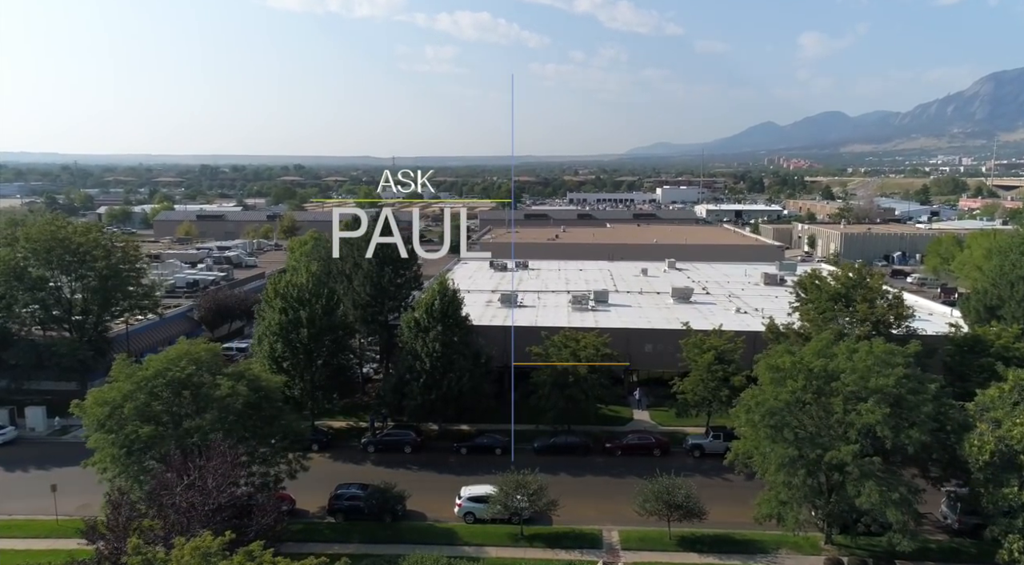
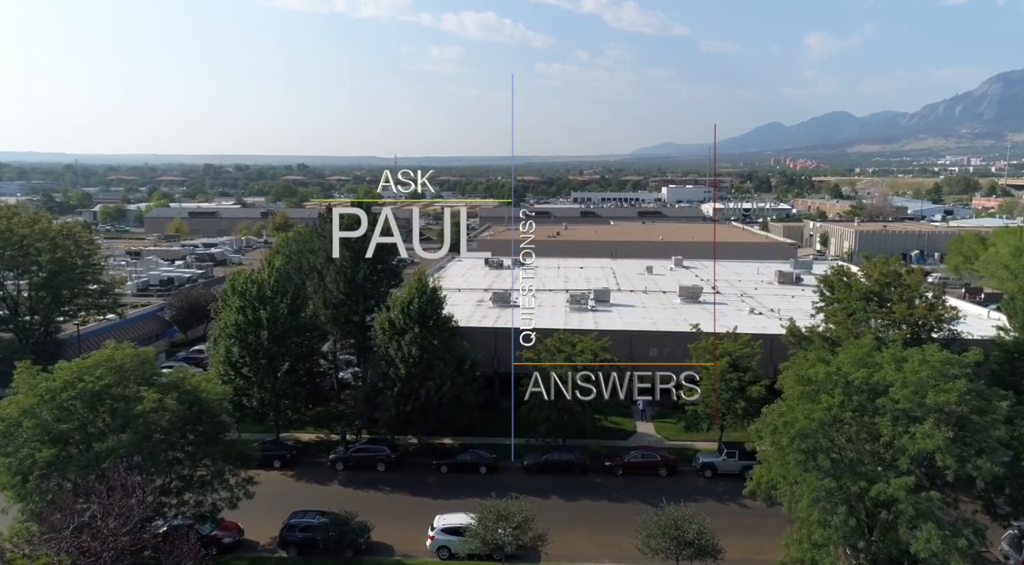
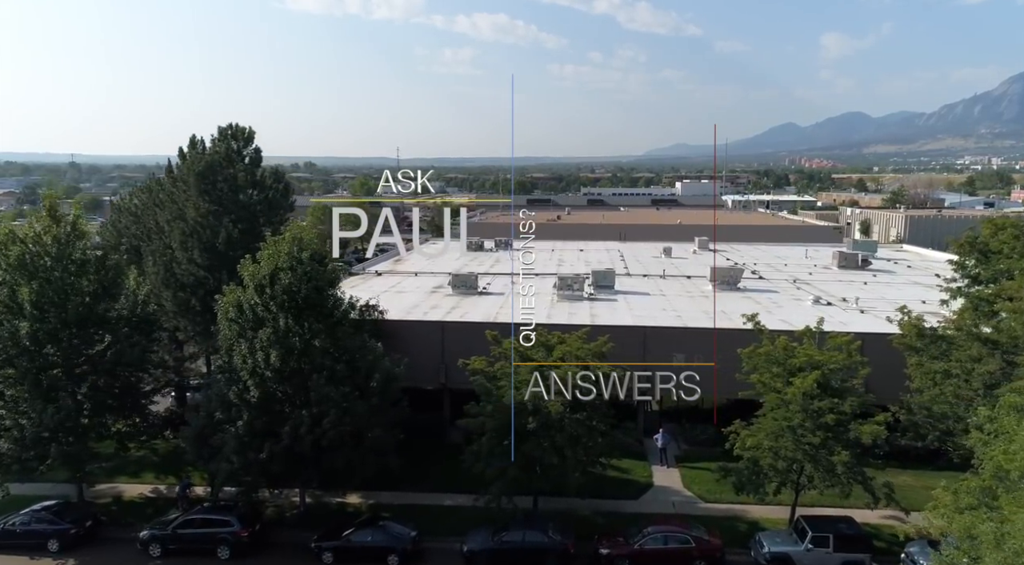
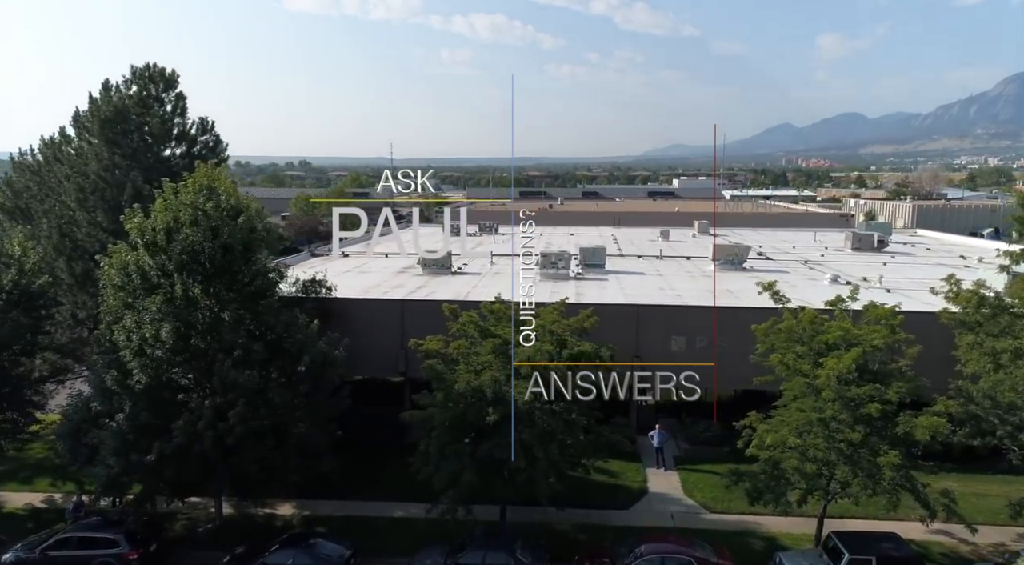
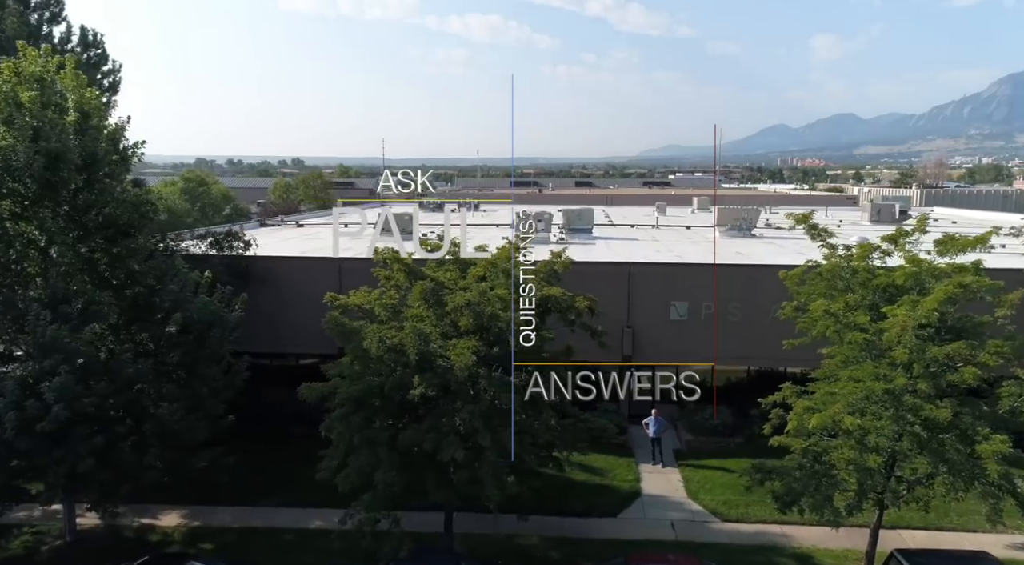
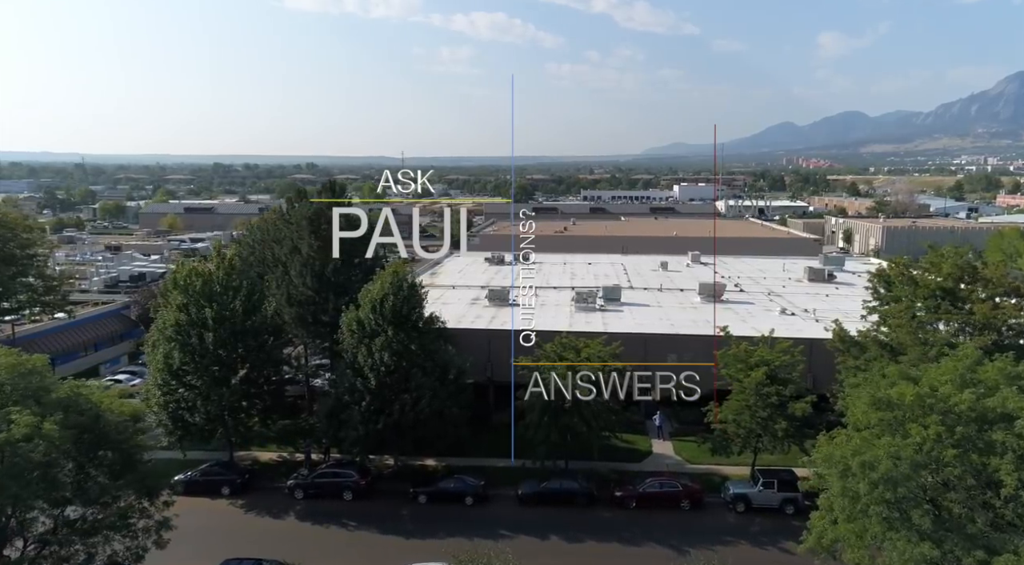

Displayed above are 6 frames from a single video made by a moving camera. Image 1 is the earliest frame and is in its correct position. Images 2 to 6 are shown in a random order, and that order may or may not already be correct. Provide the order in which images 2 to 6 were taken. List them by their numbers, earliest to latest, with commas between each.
2, 6, 3, 4, 5
